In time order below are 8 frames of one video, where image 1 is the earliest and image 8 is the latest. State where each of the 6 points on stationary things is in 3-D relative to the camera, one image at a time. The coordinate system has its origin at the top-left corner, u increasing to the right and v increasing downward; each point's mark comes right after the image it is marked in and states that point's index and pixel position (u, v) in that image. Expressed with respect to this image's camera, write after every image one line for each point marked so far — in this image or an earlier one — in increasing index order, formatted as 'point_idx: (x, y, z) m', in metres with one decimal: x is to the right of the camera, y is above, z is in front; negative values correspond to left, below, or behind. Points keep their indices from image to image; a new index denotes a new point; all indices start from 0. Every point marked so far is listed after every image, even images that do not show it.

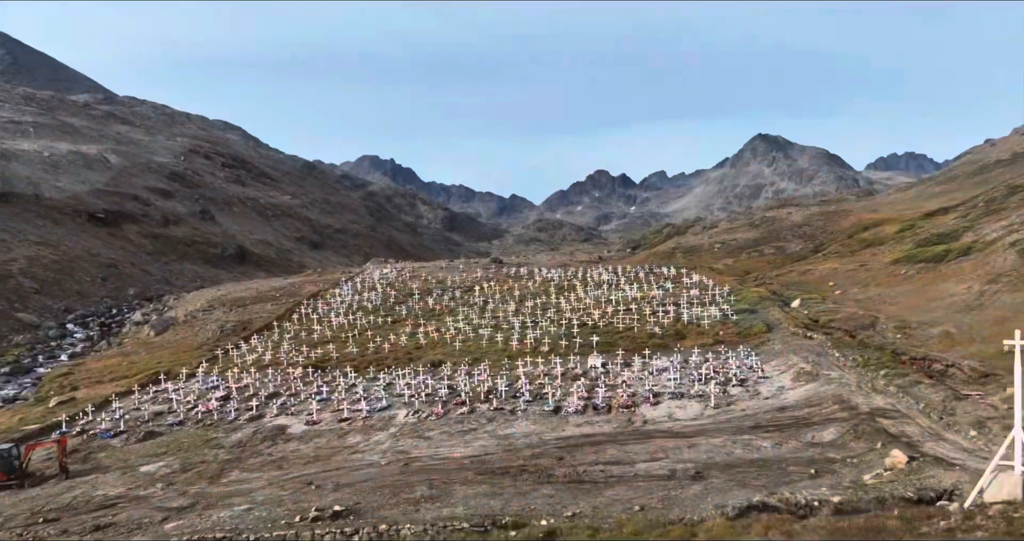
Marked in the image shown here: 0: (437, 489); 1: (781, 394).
0: (-1.3, -3.8, +12.6) m
1: (+6.5, -2.9, +17.4) m
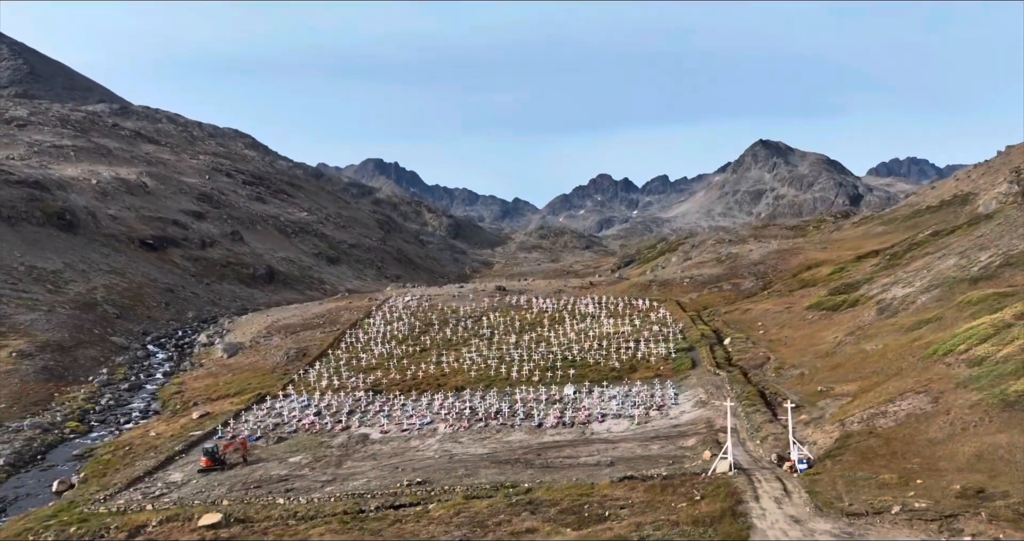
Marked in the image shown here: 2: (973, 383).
0: (-1.4, -6.4, +23.1) m
1: (+6.5, -5.6, +27.9) m
2: (+12.7, -3.1, +19.9) m
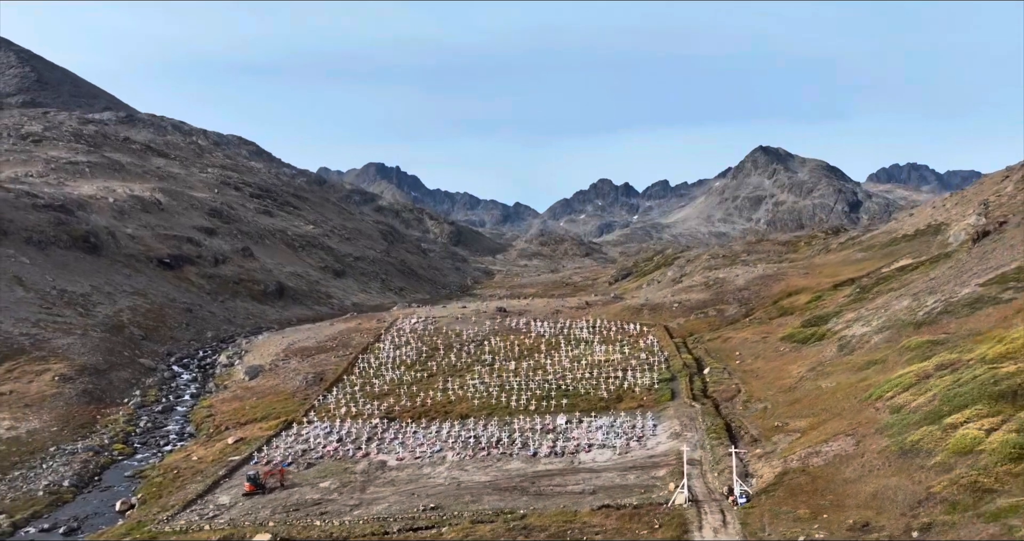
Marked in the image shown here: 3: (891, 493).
0: (-1.5, -8.6, +27.5) m
1: (+6.4, -7.8, +32.2) m
2: (+12.6, -5.4, +24.2) m
3: (+10.3, -6.0, +19.5) m
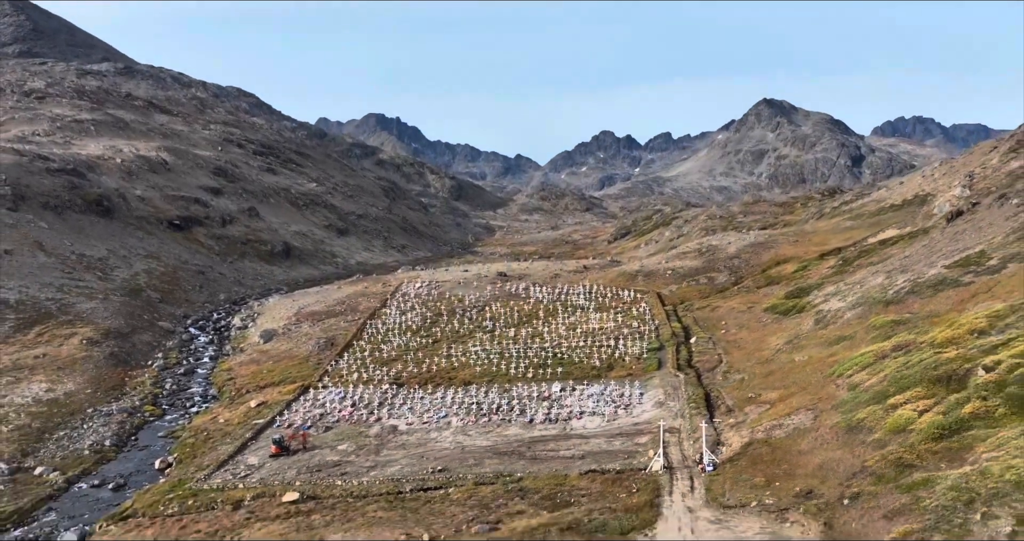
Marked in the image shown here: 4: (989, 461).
0: (-1.5, -8.1, +31.0) m
1: (+6.4, -7.1, +35.7) m
2: (+12.6, -5.2, +27.5) m
3: (+10.2, -6.2, +22.8) m
4: (+12.3, -4.9, +18.6) m
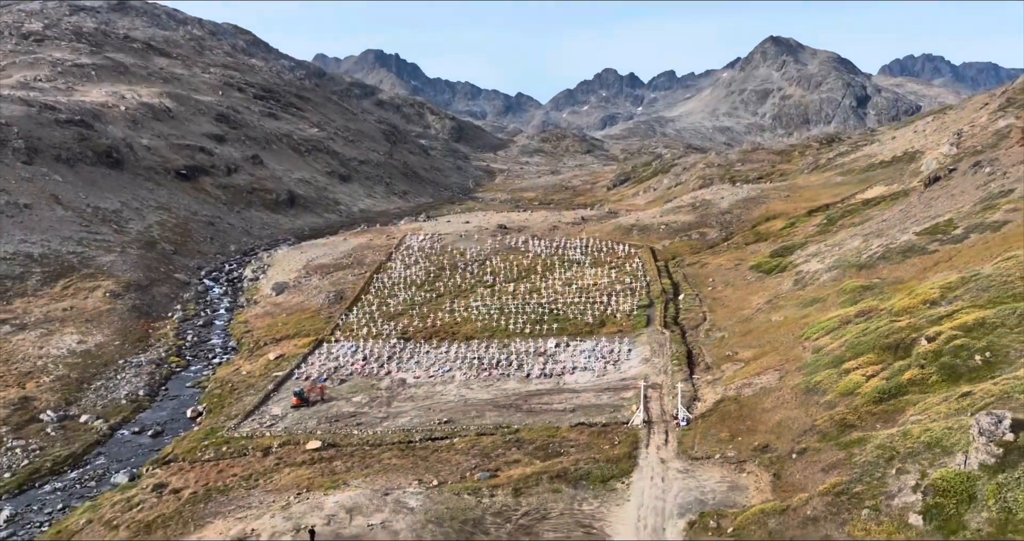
0: (-1.6, -6.8, +34.5) m
1: (+6.3, -5.4, +39.1) m
2: (+12.5, -4.2, +30.8) m
3: (+10.1, -5.5, +26.3) m
4: (+12.2, -4.7, +21.9) m
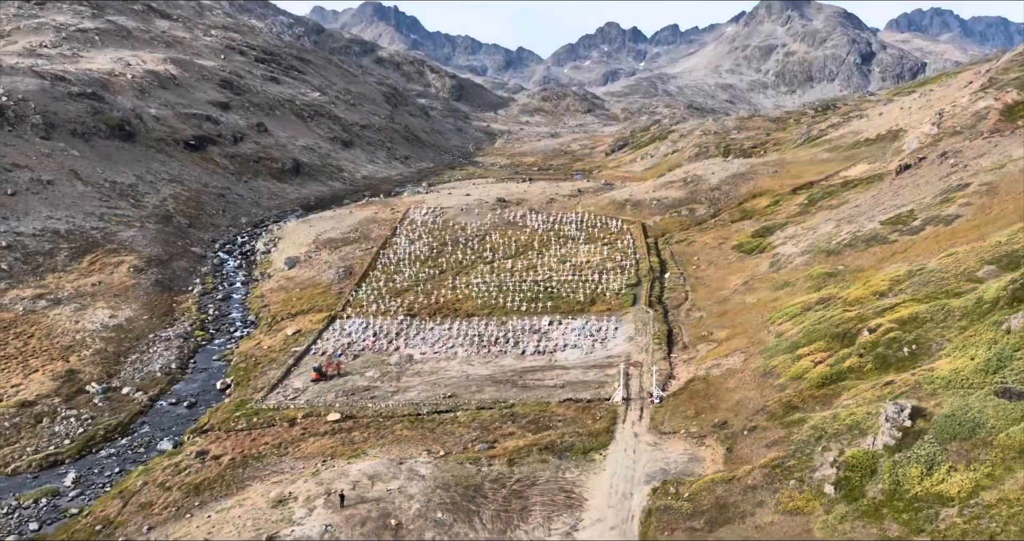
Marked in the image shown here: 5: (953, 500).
0: (-1.8, -6.3, +38.9) m
1: (+6.1, -4.6, +43.3) m
2: (+12.3, -4.0, +35.0) m
3: (+9.9, -5.6, +30.5) m
4: (+12.0, -5.0, +26.2) m
5: (+11.8, -6.2, +19.3) m
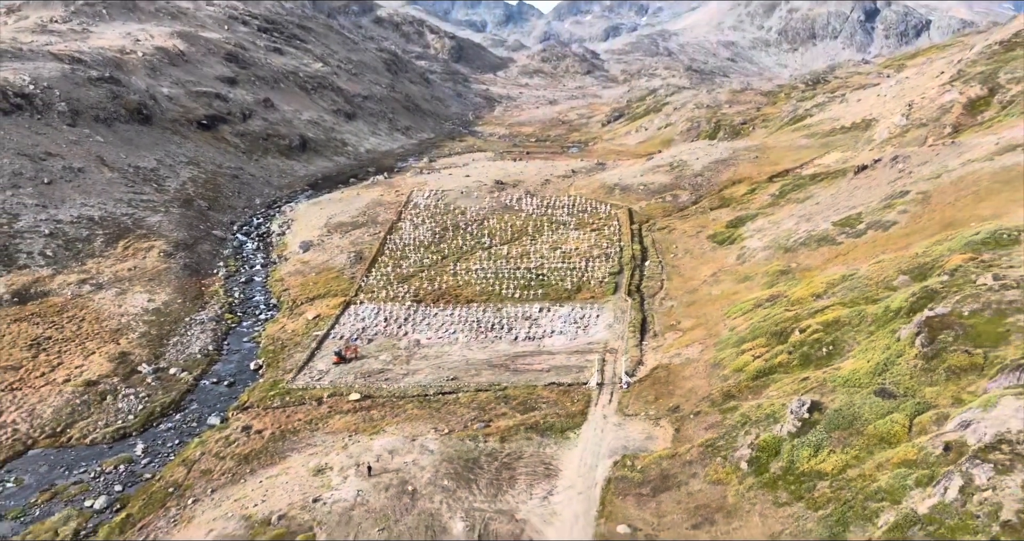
0: (-2.2, -6.3, +45.5) m
1: (+5.7, -4.4, +49.9) m
2: (+11.9, -4.3, +41.5) m
3: (+9.5, -6.2, +37.1) m
4: (+11.6, -5.8, +32.8) m
5: (+11.4, -7.4, +26.0) m
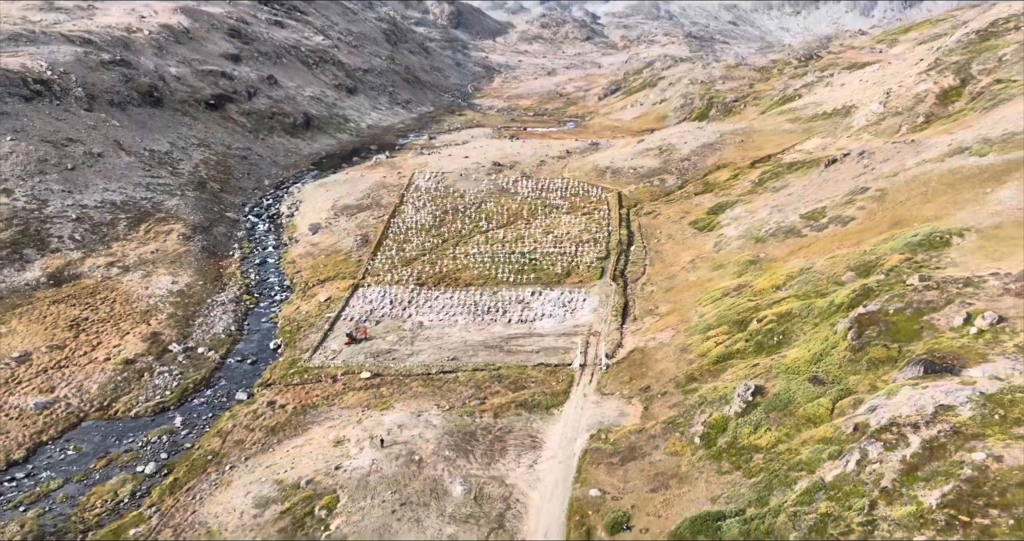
0: (-2.7, -5.7, +50.9) m
1: (+5.2, -3.6, +55.2) m
2: (+11.4, -3.9, +46.8) m
3: (+9.1, -6.0, +42.5) m
4: (+11.1, -5.9, +38.1) m
5: (+10.9, -7.8, +31.5) m
